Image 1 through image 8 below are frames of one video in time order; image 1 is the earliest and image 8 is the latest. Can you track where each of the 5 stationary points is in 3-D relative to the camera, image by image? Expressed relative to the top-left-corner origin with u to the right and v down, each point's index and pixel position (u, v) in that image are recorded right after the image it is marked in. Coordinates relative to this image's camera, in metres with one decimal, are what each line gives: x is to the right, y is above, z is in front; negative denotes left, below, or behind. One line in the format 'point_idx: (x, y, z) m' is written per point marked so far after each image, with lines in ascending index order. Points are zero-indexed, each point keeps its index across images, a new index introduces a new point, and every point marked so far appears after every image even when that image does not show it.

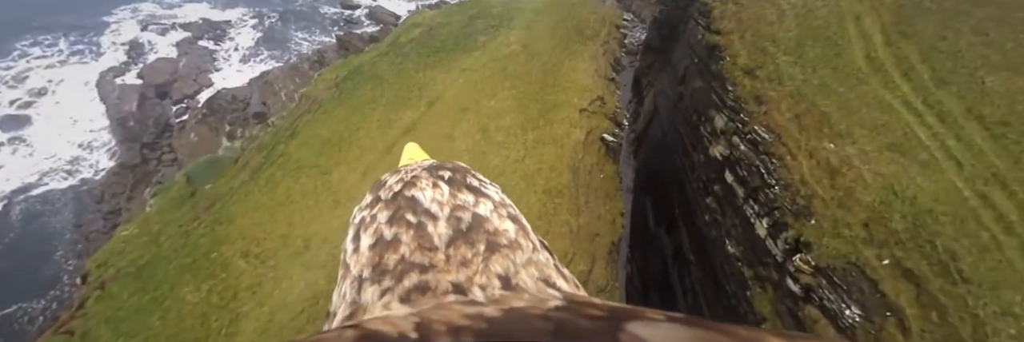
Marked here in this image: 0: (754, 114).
0: (+9.2, +2.2, +13.2) m
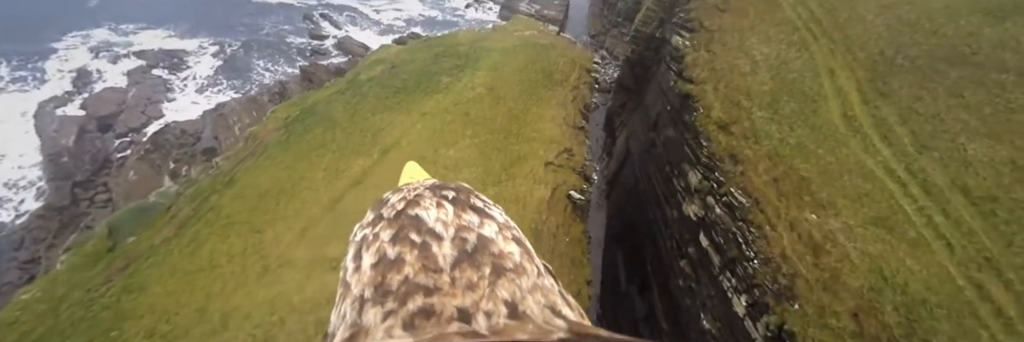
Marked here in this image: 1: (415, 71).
0: (+7.6, -0.1, +12.2) m
1: (-5.4, +5.1, +19.0) m
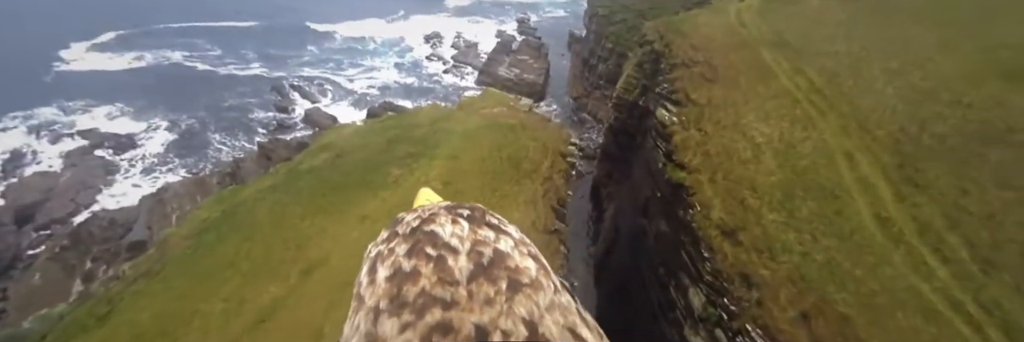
0: (+6.2, -3.5, +9.4) m
1: (-7.0, +0.3, +16.7) m
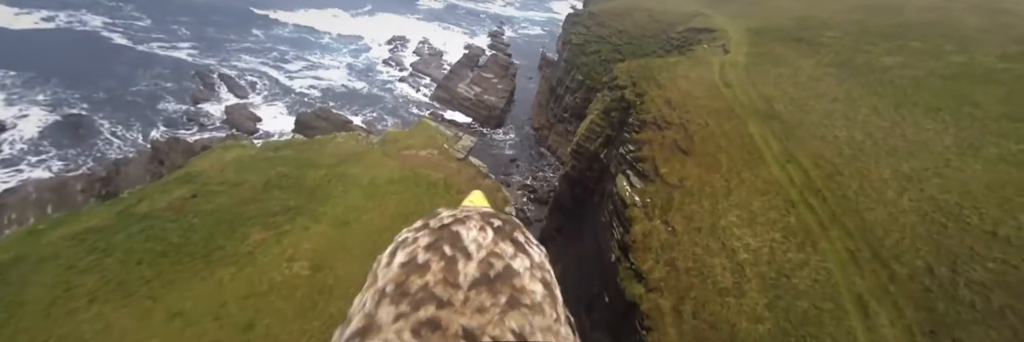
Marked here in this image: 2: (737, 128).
0: (+3.2, -6.6, +5.7) m
1: (-10.1, -1.7, +12.0) m
2: (+9.4, +1.8, +14.6) m
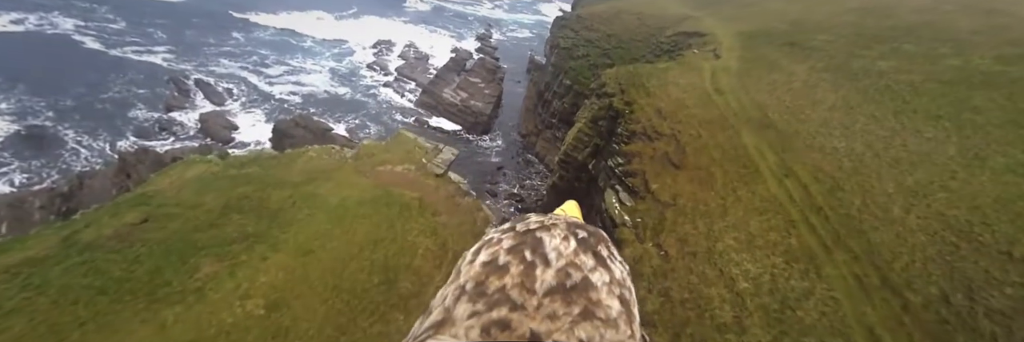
0: (+2.8, -7.2, +4.8) m
1: (-10.7, -2.4, +10.8) m
2: (+8.7, +1.3, +13.9) m
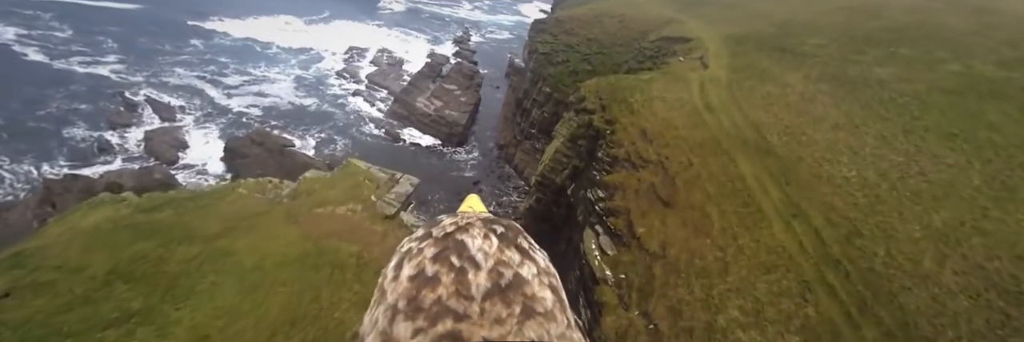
0: (+2.0, -8.5, +2.8) m
1: (-11.8, -4.0, +8.4) m
2: (+7.3, +0.1, +12.1) m
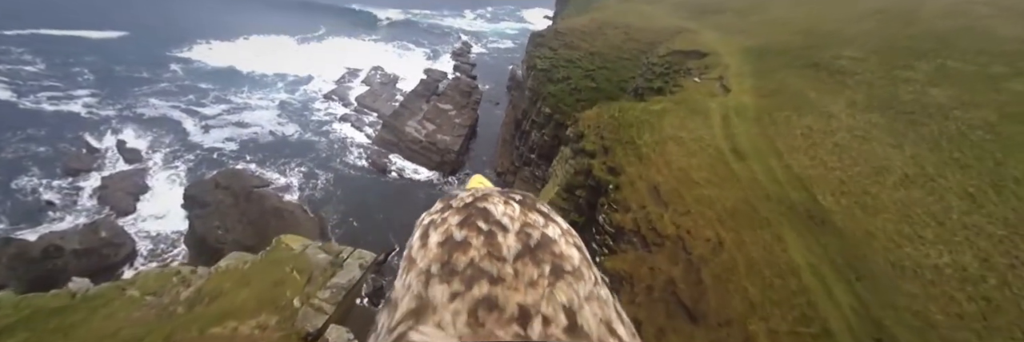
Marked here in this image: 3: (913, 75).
0: (+1.2, -10.7, -0.4) m
1: (-12.7, -6.7, +5.5) m
2: (+6.5, -2.1, +8.8) m
3: (+18.9, +4.4, +16.4) m
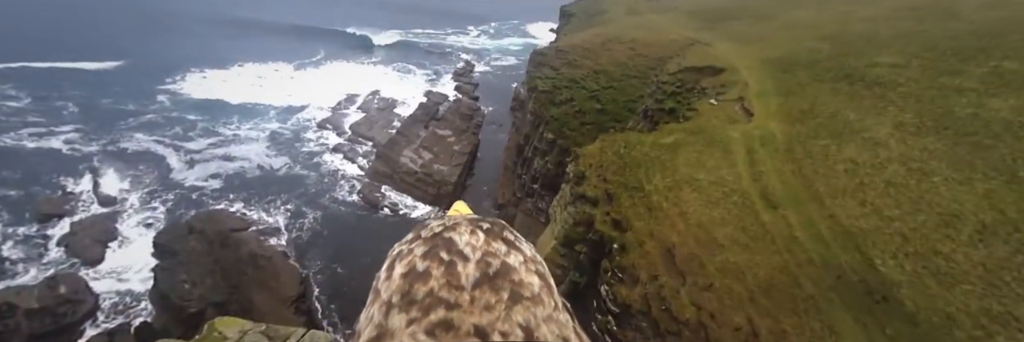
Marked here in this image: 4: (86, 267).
0: (+0.5, -12.0, -2.7) m
1: (-13.2, -8.5, +3.8) m
2: (+5.9, -3.6, +6.6) m
3: (+18.5, +2.9, +14.1) m
4: (-22.2, -5.0, +18.2) m
